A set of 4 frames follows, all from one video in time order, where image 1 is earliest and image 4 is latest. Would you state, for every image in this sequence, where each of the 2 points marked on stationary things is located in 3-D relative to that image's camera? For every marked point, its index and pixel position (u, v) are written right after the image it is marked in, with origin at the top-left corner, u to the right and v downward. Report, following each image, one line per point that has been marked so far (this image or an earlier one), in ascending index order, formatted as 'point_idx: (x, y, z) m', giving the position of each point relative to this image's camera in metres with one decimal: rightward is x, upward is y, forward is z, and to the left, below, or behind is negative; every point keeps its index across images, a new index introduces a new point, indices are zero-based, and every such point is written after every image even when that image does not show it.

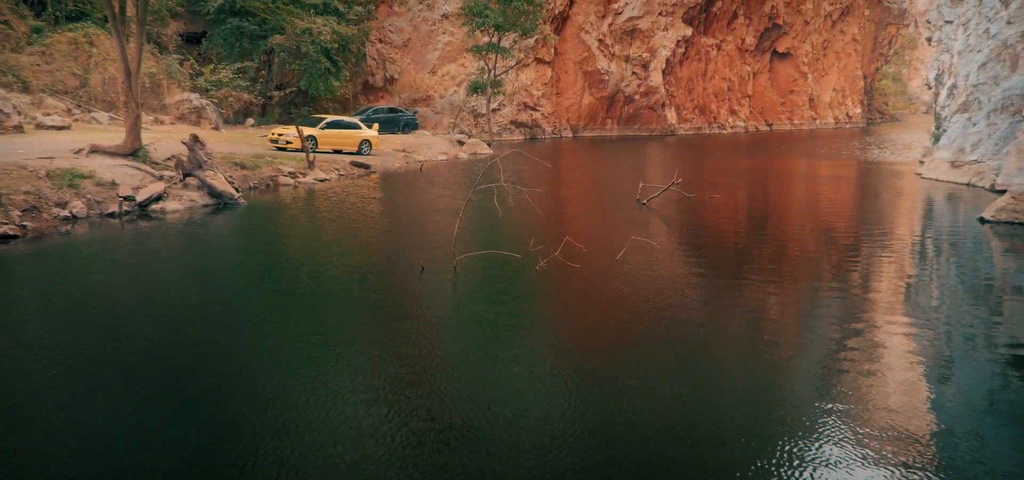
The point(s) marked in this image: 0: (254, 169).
0: (-5.7, +1.6, +19.1) m
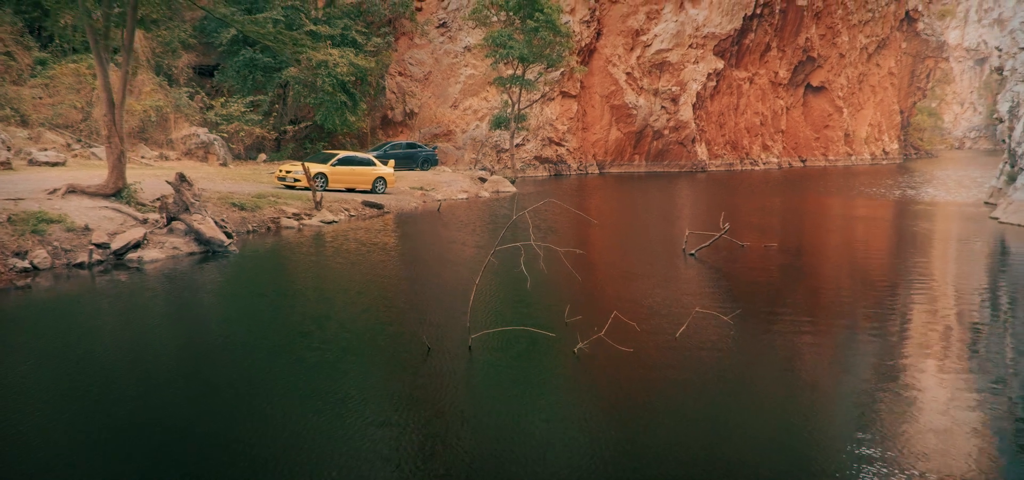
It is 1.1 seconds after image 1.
0: (-5.2, +0.6, +17.5) m
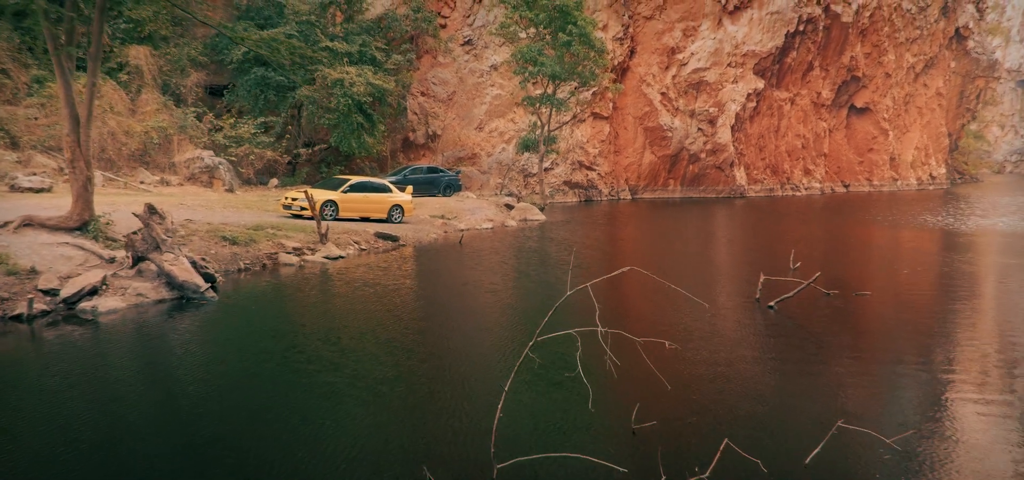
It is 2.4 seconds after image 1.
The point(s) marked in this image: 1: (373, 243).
0: (-4.6, 0.0, +15.4) m
1: (-3.0, 0.0, +18.6) m
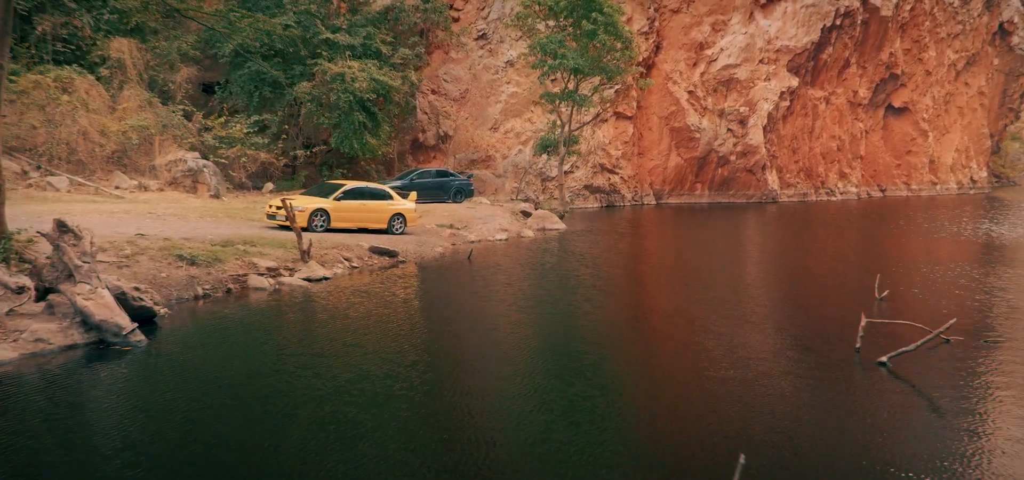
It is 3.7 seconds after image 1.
0: (-4.4, -0.3, +13.1) m
1: (-2.7, -0.3, +16.2) m
